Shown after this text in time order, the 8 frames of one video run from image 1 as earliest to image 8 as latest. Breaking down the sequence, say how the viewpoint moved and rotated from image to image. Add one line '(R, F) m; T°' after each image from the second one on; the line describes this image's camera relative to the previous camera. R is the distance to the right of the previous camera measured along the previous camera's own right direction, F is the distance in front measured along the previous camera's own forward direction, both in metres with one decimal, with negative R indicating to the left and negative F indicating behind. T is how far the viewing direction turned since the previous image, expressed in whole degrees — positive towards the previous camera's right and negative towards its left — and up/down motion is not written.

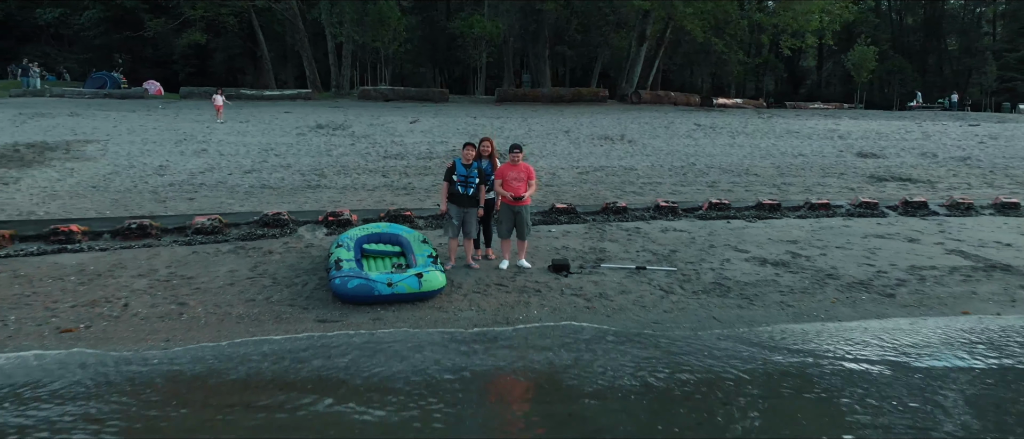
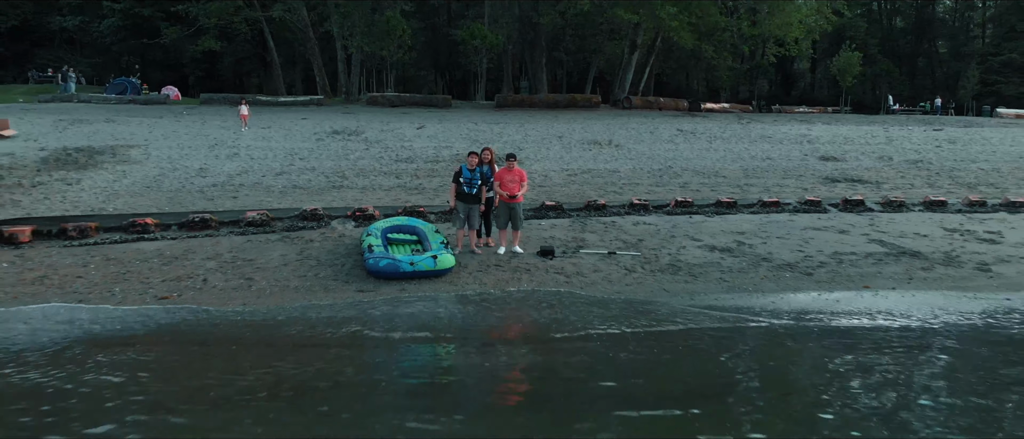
(0.0, -1.6) m; 0°
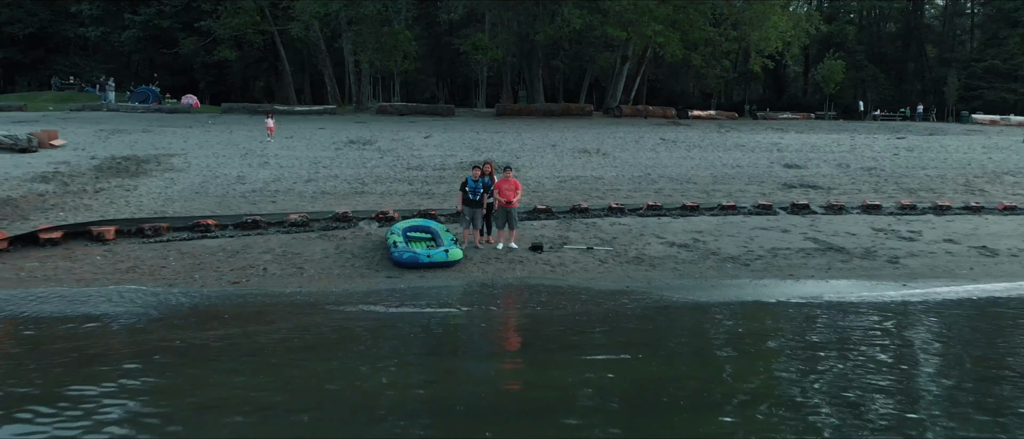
(0.0, -1.9) m; 0°
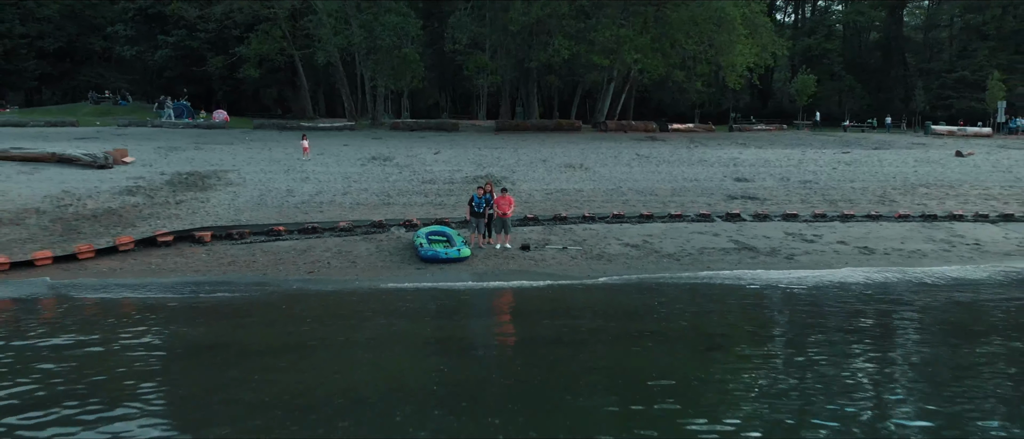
(+0.1, -3.6) m; 0°
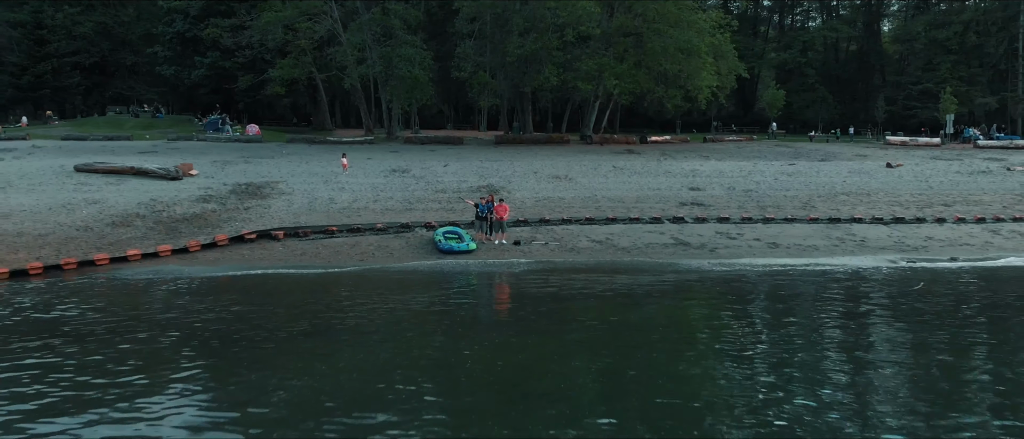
(+0.1, -4.8) m; 0°
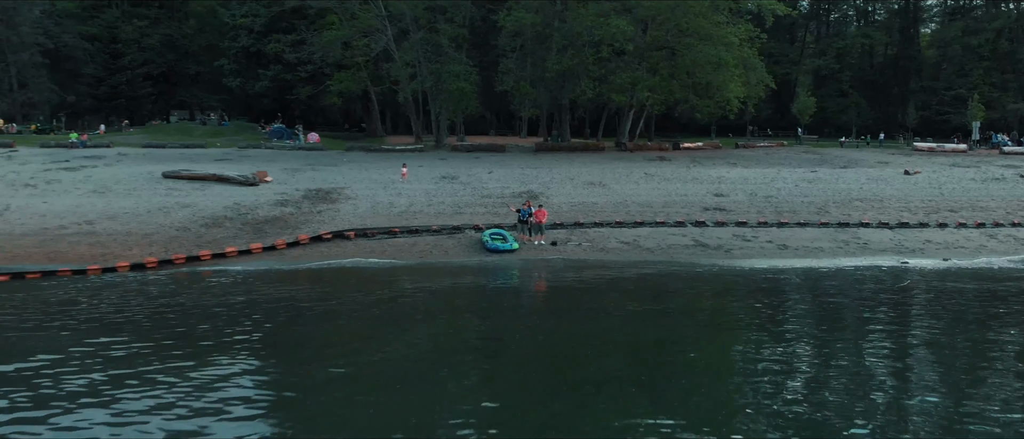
(0.0, -2.8) m; -3°
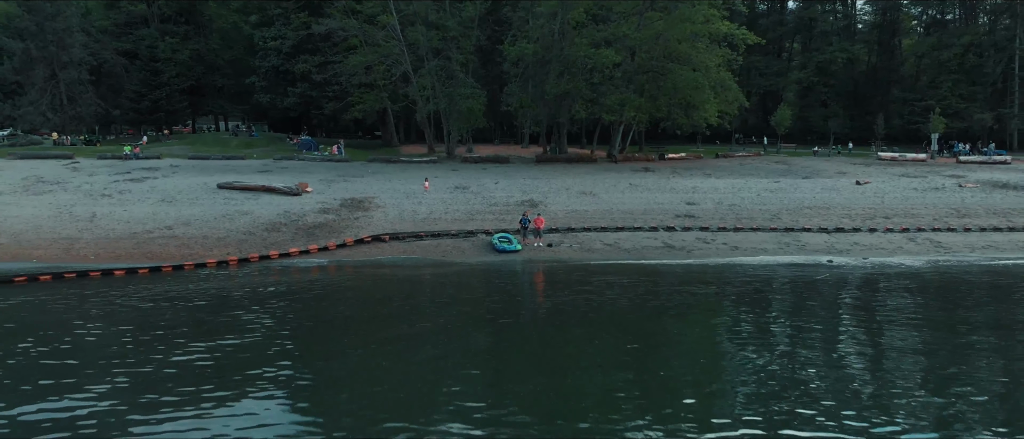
(-0.1, -5.3) m; 0°
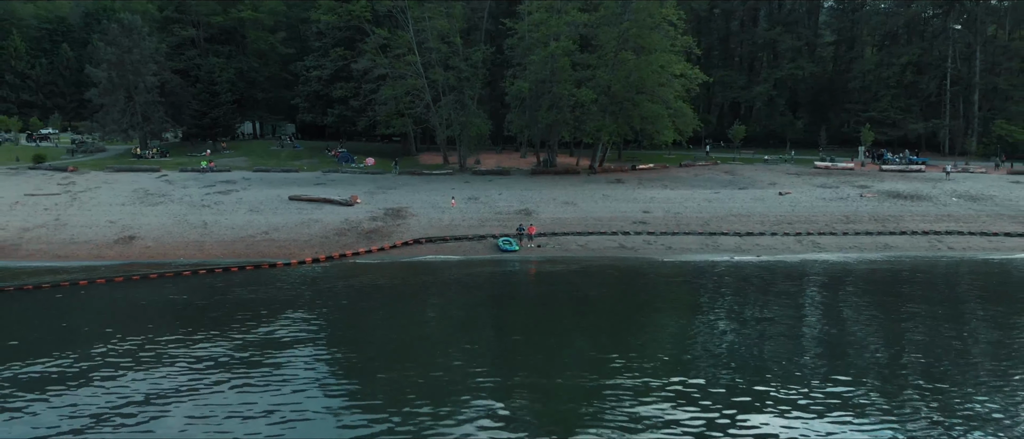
(0.0, -11.6) m; 0°
